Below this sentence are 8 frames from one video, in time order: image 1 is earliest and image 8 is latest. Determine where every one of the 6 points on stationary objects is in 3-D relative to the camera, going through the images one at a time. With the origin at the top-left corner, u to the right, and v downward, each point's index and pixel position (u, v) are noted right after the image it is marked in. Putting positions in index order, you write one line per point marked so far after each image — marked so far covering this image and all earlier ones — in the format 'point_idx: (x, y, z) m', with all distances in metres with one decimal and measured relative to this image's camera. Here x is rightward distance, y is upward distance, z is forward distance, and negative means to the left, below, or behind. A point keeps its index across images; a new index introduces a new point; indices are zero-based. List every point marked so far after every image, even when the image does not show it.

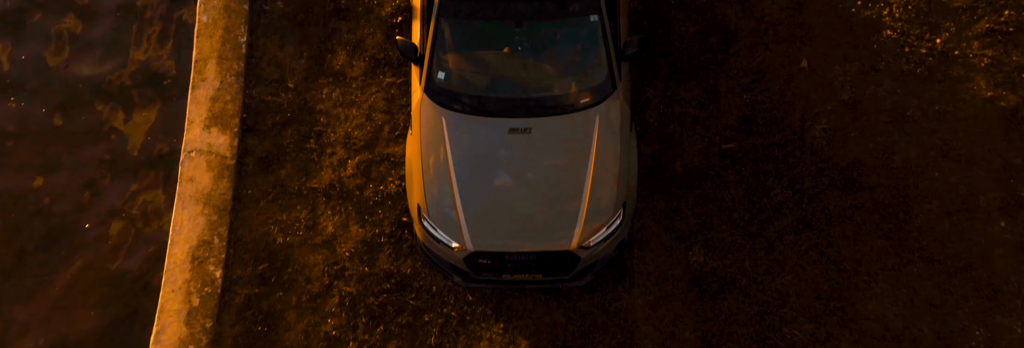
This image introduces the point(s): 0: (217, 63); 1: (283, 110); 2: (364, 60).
0: (-3.6, +1.3, +8.4) m
1: (-2.7, +0.8, +8.3) m
2: (-1.8, +1.4, +8.3) m
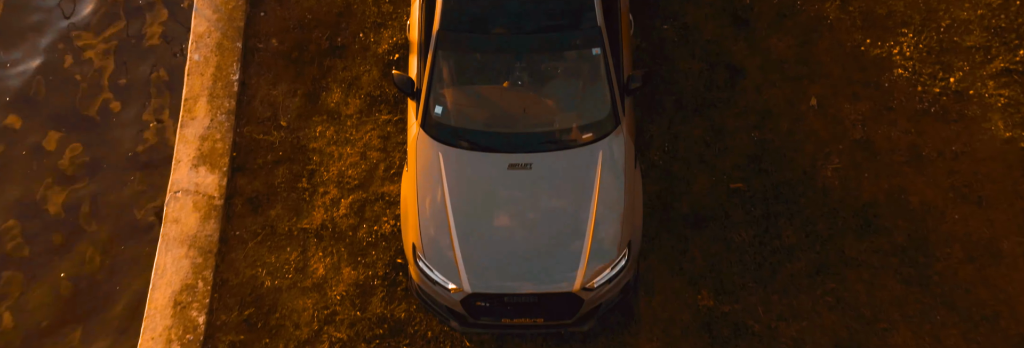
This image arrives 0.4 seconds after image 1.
0: (-3.6, +0.8, +8.2) m
1: (-2.7, +0.3, +8.0) m
2: (-1.8, +0.9, +8.1) m
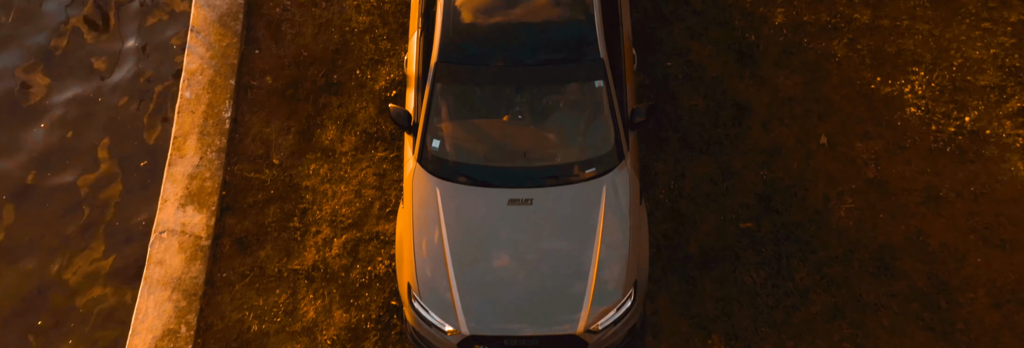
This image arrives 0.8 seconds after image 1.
0: (-3.6, +0.4, +8.0) m
1: (-2.7, -0.1, +7.8) m
2: (-1.8, +0.4, +7.8) m
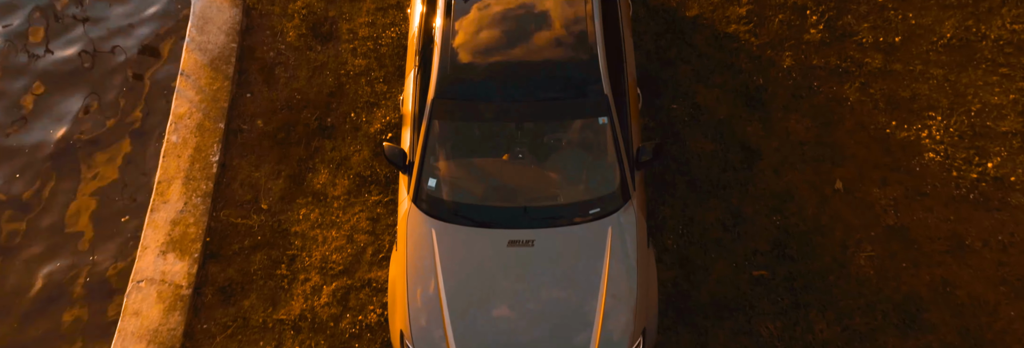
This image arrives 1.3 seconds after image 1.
0: (-3.6, -0.1, +7.6) m
1: (-2.7, -0.6, +7.4) m
2: (-1.8, 0.0, +7.5) m
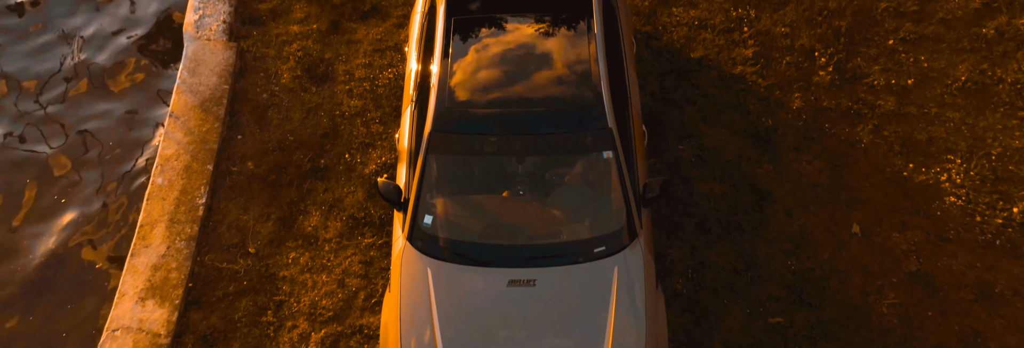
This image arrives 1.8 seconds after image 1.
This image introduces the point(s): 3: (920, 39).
0: (-3.6, -0.5, +7.3) m
1: (-2.7, -1.0, +7.0) m
2: (-1.8, -0.5, +7.2) m
3: (+4.5, +1.4, +7.7) m
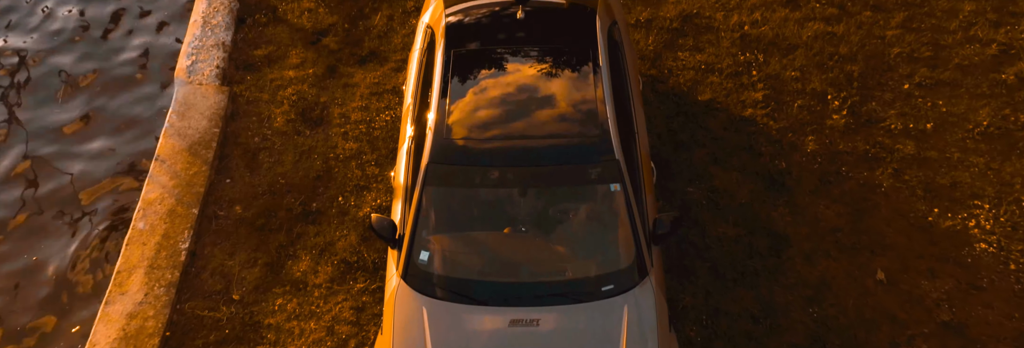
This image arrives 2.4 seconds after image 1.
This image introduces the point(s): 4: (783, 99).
0: (-3.5, -0.9, +6.9) m
1: (-2.7, -1.4, +6.5) m
2: (-1.7, -0.9, +6.8) m
3: (+4.5, +0.9, +7.5) m
4: (+2.9, +0.8, +7.4) m
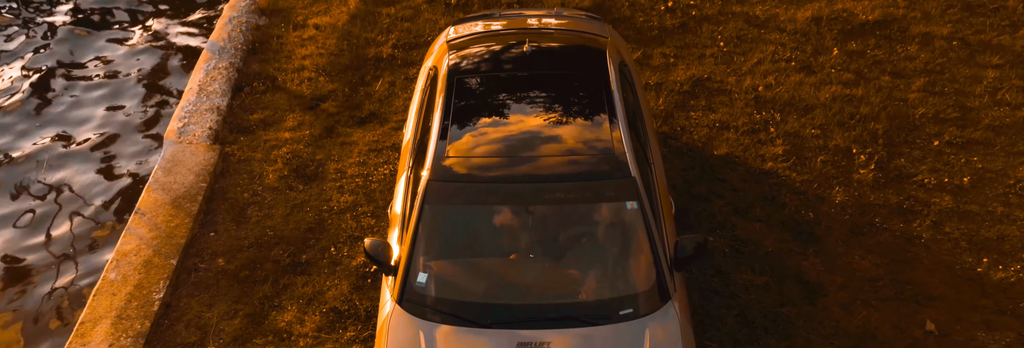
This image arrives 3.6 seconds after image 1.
0: (-3.5, -1.3, +6.1) m
1: (-2.7, -1.7, +5.7) m
2: (-1.7, -1.3, +6.1) m
3: (+4.6, +0.3, +7.1) m
4: (+2.9, +0.2, +7.1) m
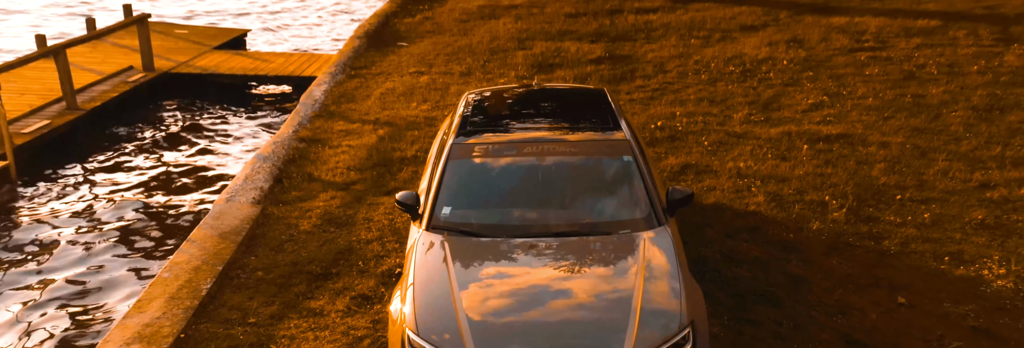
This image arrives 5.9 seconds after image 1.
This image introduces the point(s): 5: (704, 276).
0: (-3.4, -1.4, +6.6) m
1: (-2.6, -1.6, +6.1) m
2: (-1.6, -1.3, +6.5) m
3: (+4.7, -0.3, +8.1) m
4: (+3.1, -0.3, +8.0) m
5: (+1.8, -1.0, +6.4) m
